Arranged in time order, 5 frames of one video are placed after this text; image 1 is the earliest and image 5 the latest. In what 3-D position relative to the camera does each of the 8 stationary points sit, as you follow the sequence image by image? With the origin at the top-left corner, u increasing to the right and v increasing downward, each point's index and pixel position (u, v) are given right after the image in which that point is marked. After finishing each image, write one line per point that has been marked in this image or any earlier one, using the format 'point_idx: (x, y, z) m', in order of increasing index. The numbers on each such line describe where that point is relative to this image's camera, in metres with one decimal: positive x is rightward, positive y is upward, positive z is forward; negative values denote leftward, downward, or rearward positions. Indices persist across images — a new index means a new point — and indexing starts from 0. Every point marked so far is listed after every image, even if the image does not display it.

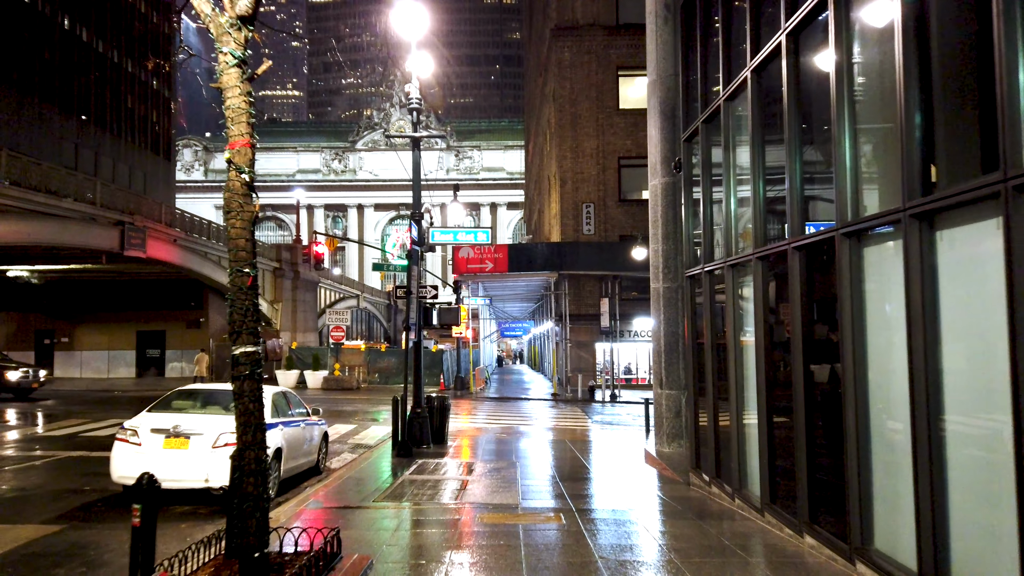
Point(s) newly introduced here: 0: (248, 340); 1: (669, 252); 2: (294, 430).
0: (-1.7, -0.3, +4.9) m
1: (+2.9, +0.7, +13.6) m
2: (-3.1, -2.0, +10.4) m
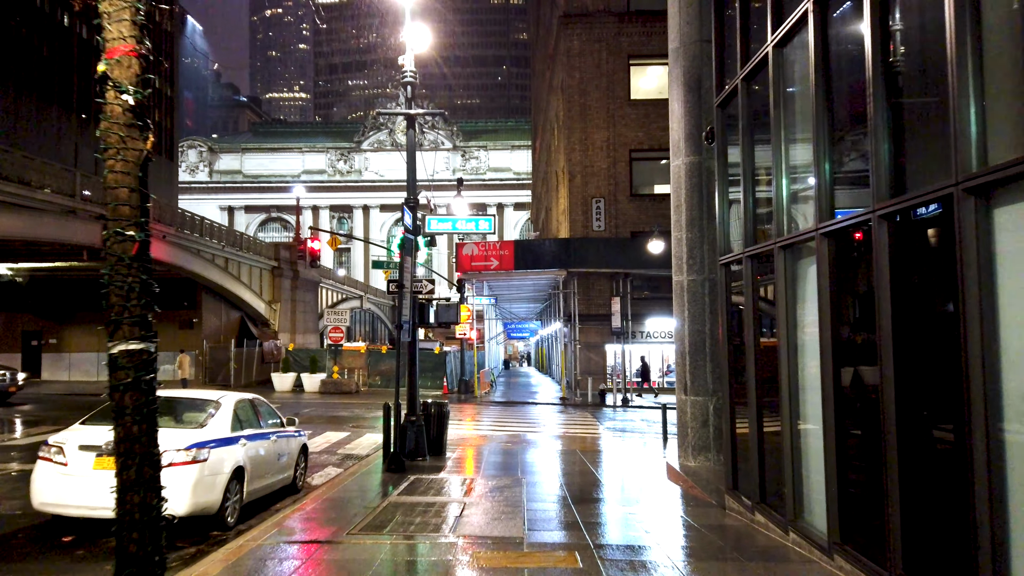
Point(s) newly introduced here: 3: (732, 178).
0: (-1.7, -0.2, +3.4) m
1: (+3.0, +0.8, +12.0) m
2: (-3.0, -1.9, +8.9) m
3: (+2.8, +1.4, +9.4) m
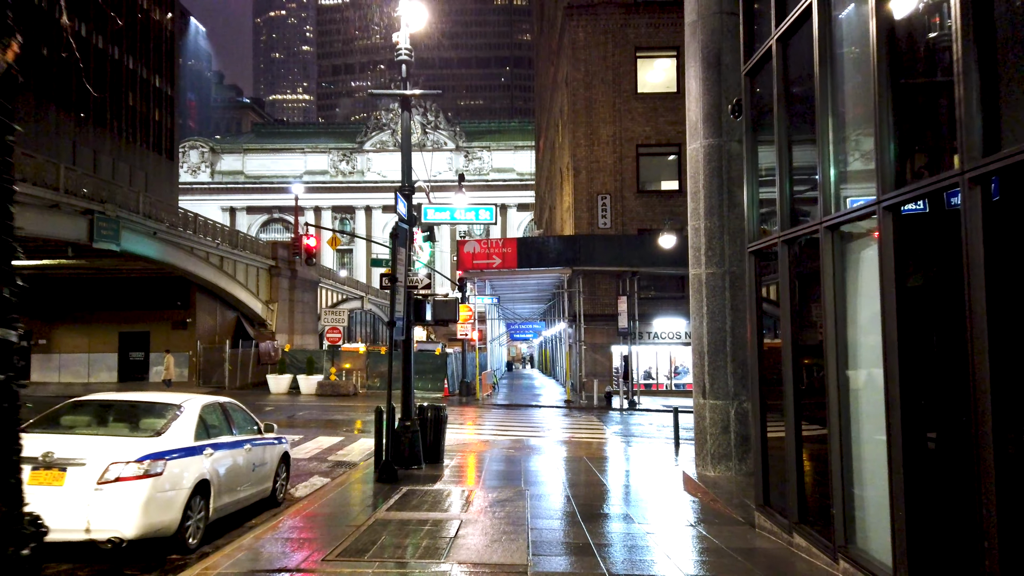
0: (-1.7, -0.1, +2.4) m
1: (+3.0, +0.9, +11.0) m
2: (-3.0, -1.8, +7.9) m
3: (+2.9, +1.5, +8.4) m
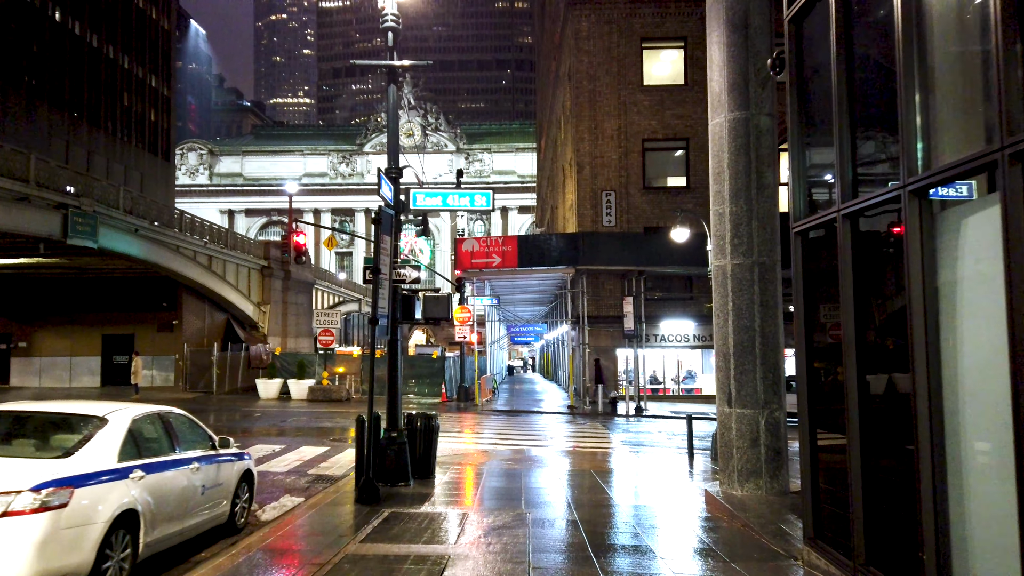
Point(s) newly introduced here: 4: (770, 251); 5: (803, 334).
0: (-1.8, +0.1, +1.1) m
1: (+3.0, +1.0, +9.7) m
2: (-3.0, -1.7, +6.6) m
3: (+2.8, +1.6, +7.1) m
4: (+3.4, +0.5, +9.6) m
5: (+2.7, -0.4, +6.9) m
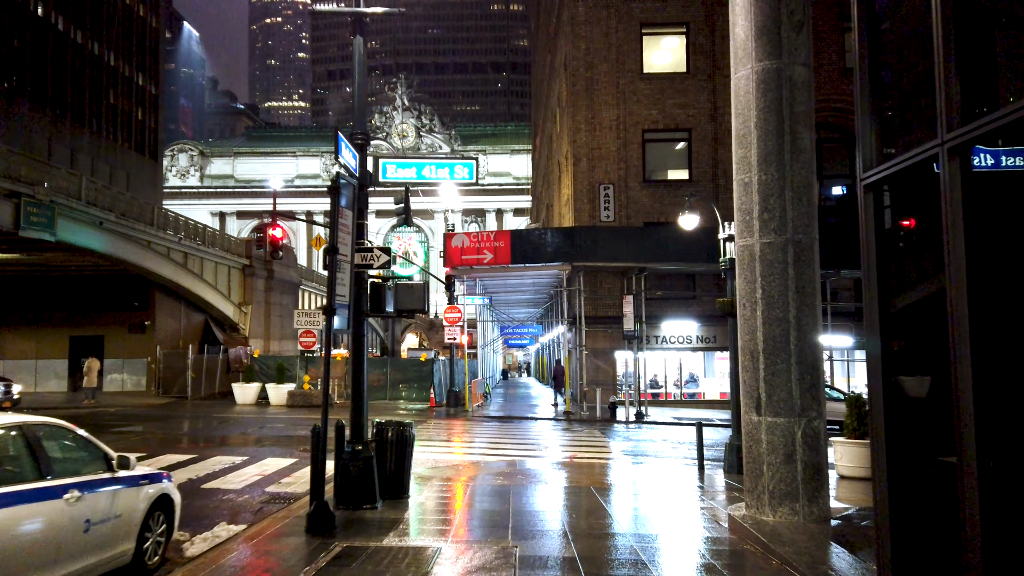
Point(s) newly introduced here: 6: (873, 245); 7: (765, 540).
0: (-1.9, +0.3, -0.6) m
1: (+2.9, +1.1, +8.1) m
2: (-3.2, -1.5, +4.9) m
3: (+2.7, +1.8, +5.5) m
4: (+3.2, +0.7, +8.0) m
5: (+2.5, -0.2, +5.2) m
6: (+2.6, +0.2, +5.4) m
7: (+2.5, -2.5, +7.4) m
